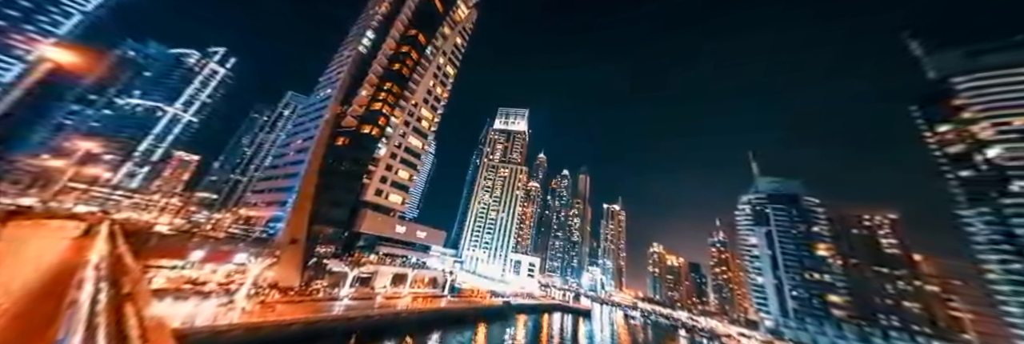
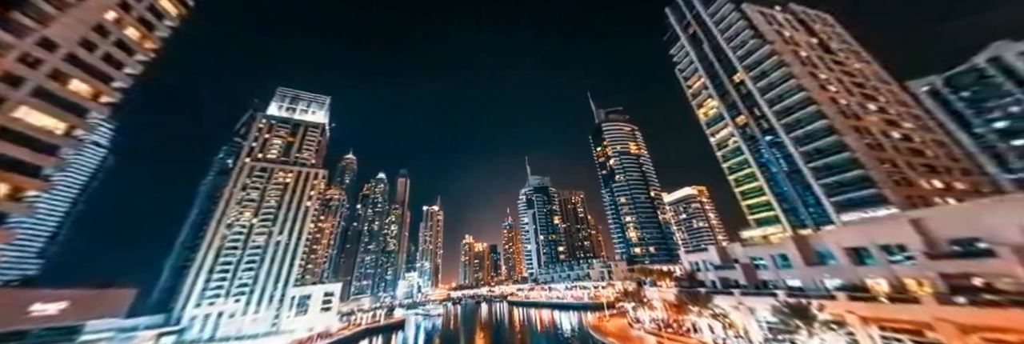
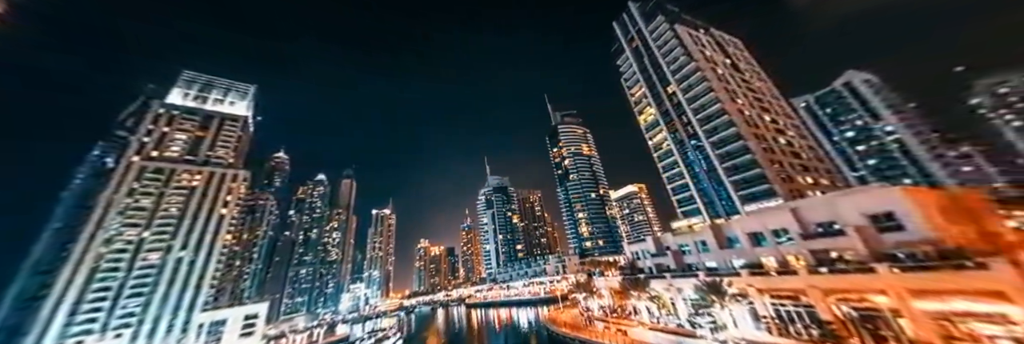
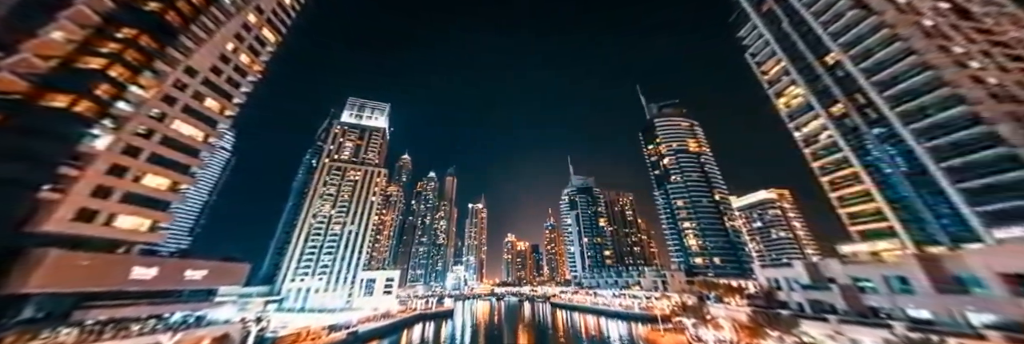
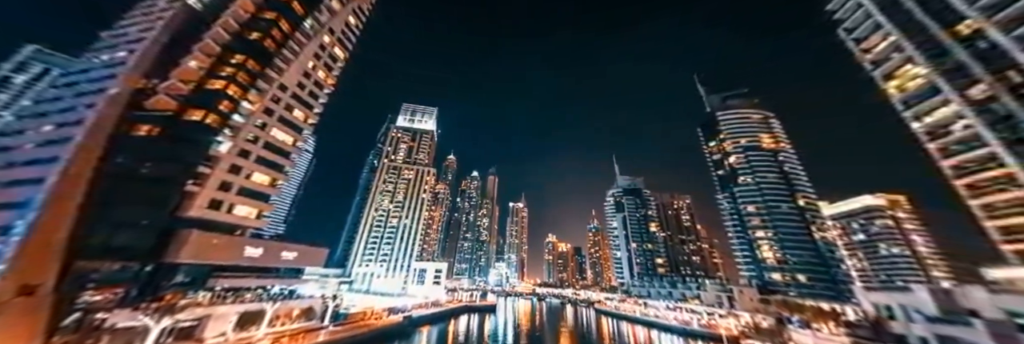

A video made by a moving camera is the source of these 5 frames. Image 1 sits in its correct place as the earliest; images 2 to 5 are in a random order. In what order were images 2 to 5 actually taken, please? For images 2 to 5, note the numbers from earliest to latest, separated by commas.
5, 4, 2, 3
